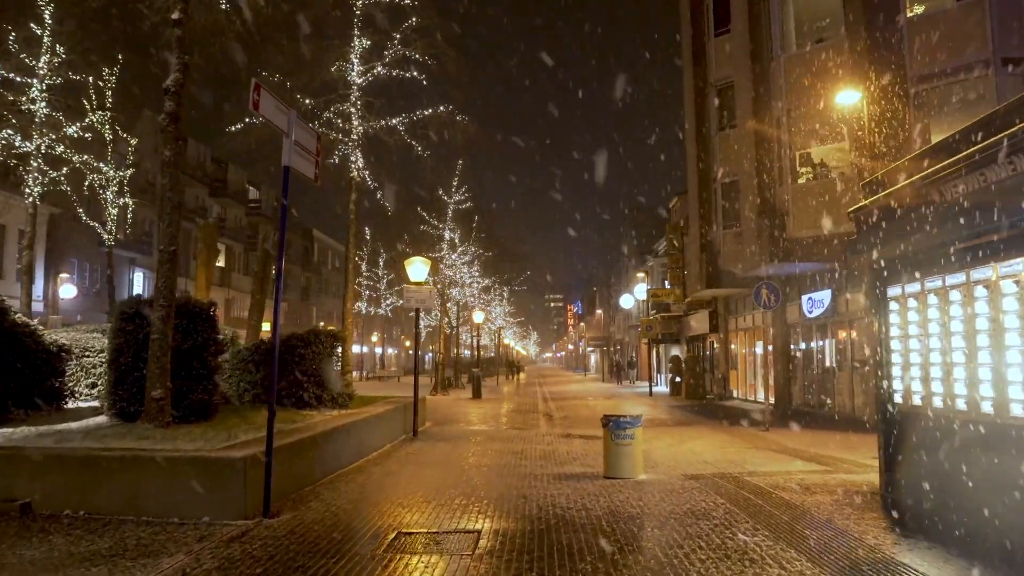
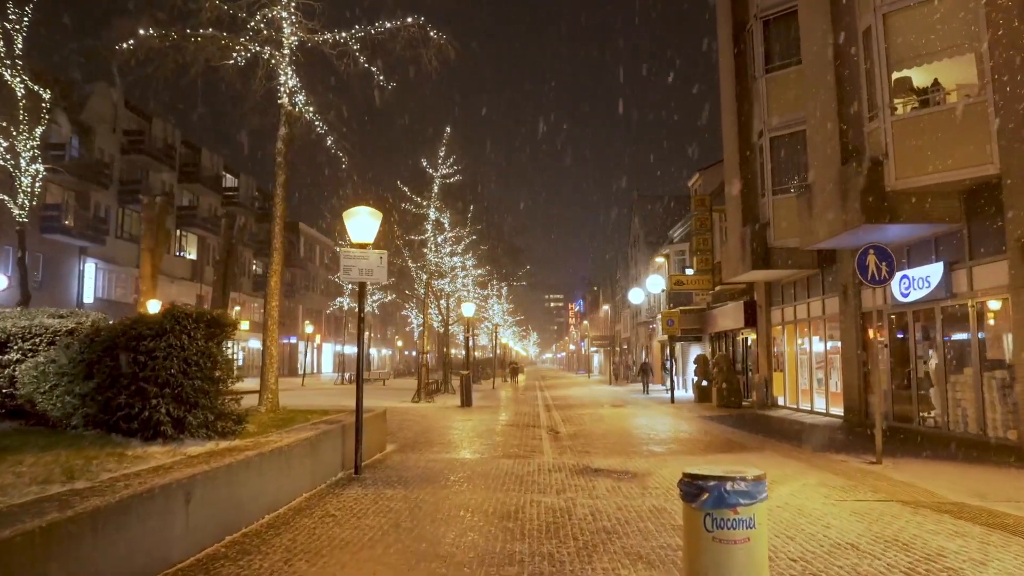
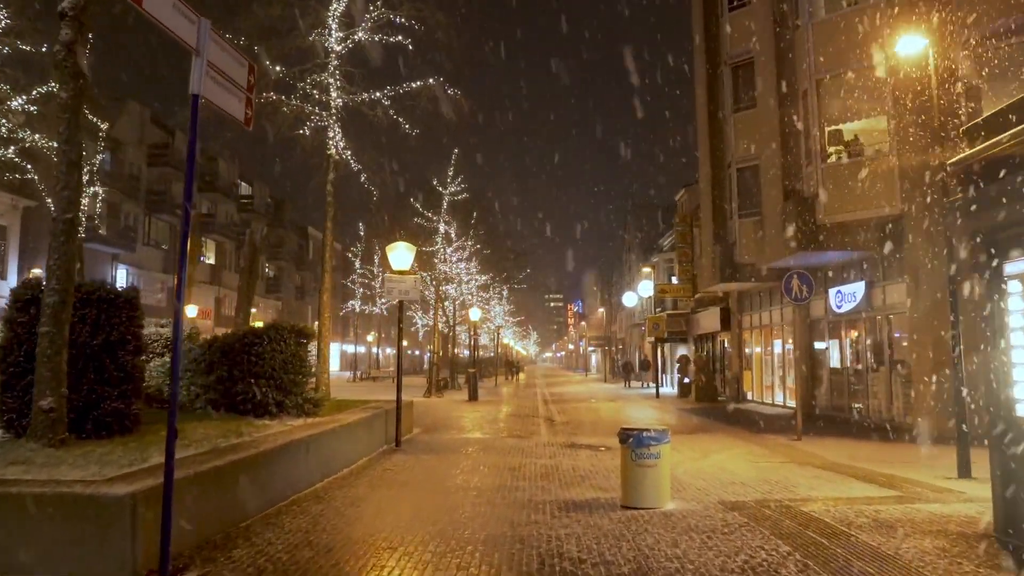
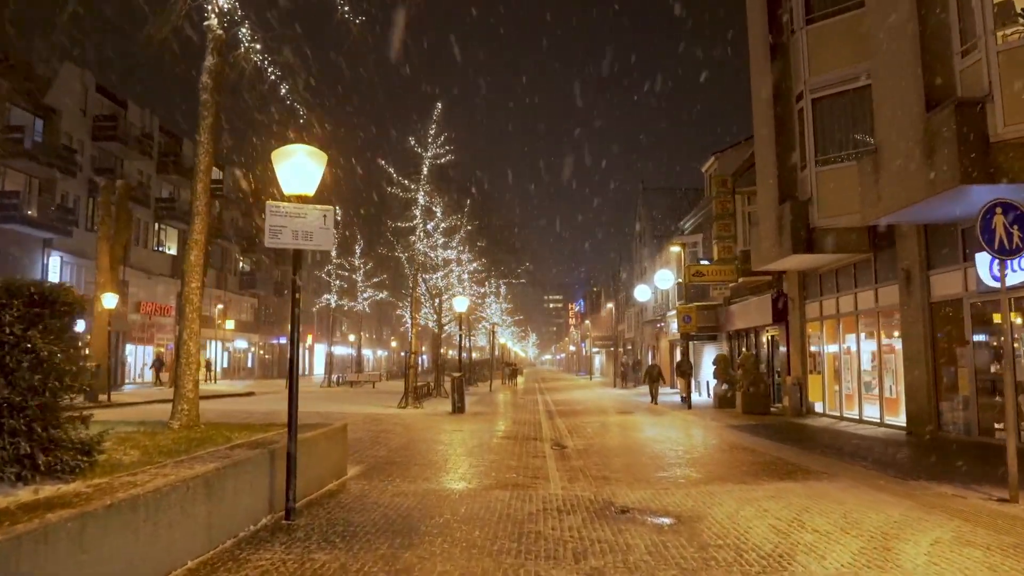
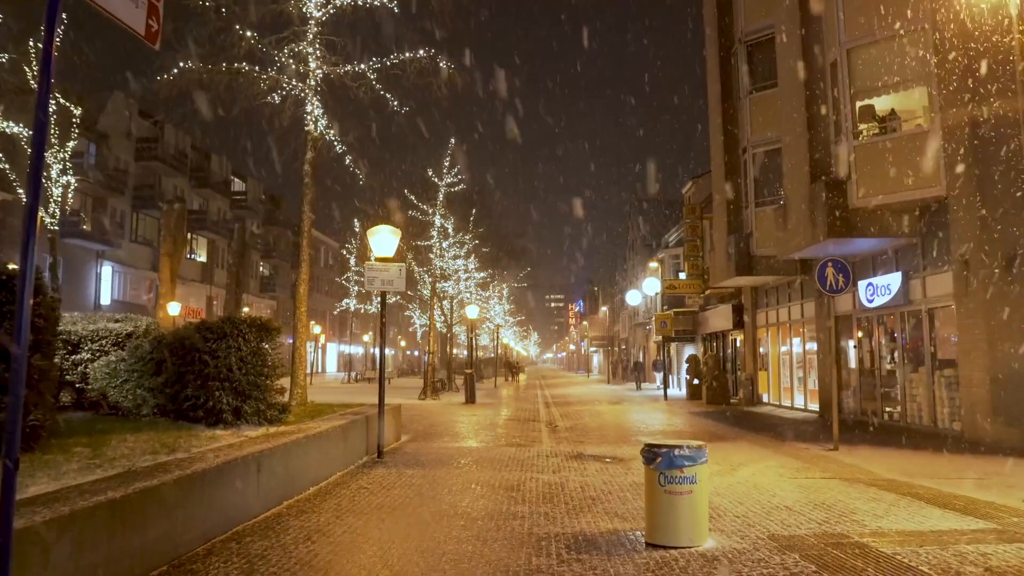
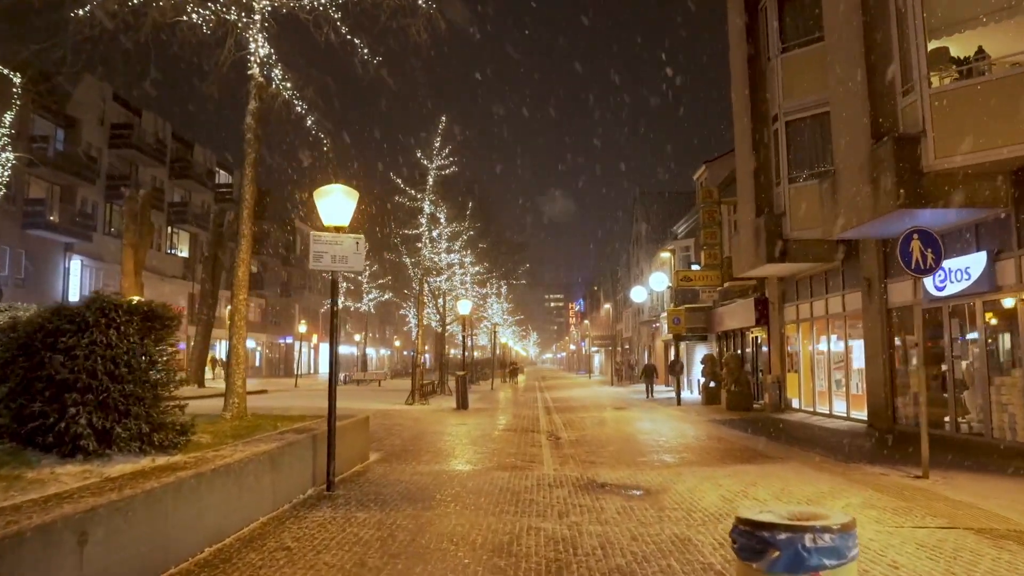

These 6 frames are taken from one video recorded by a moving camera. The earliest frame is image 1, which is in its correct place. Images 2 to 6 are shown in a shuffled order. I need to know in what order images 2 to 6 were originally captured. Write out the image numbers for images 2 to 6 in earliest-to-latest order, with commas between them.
3, 5, 2, 6, 4
